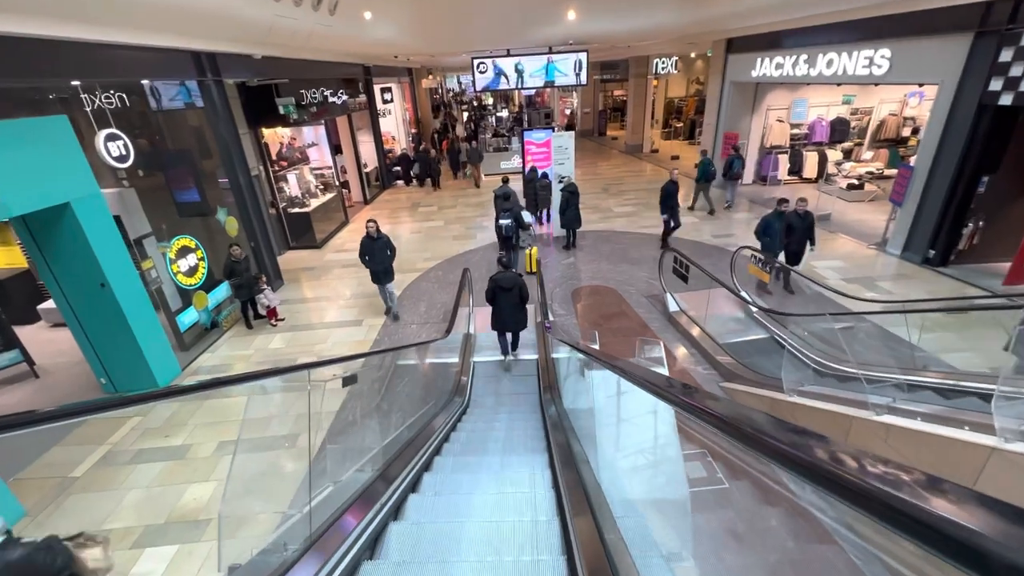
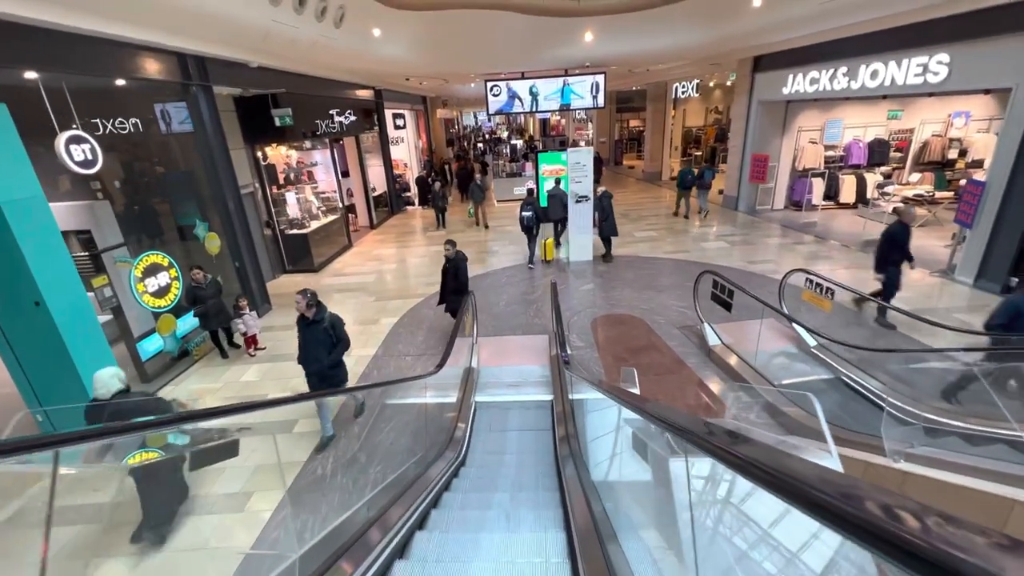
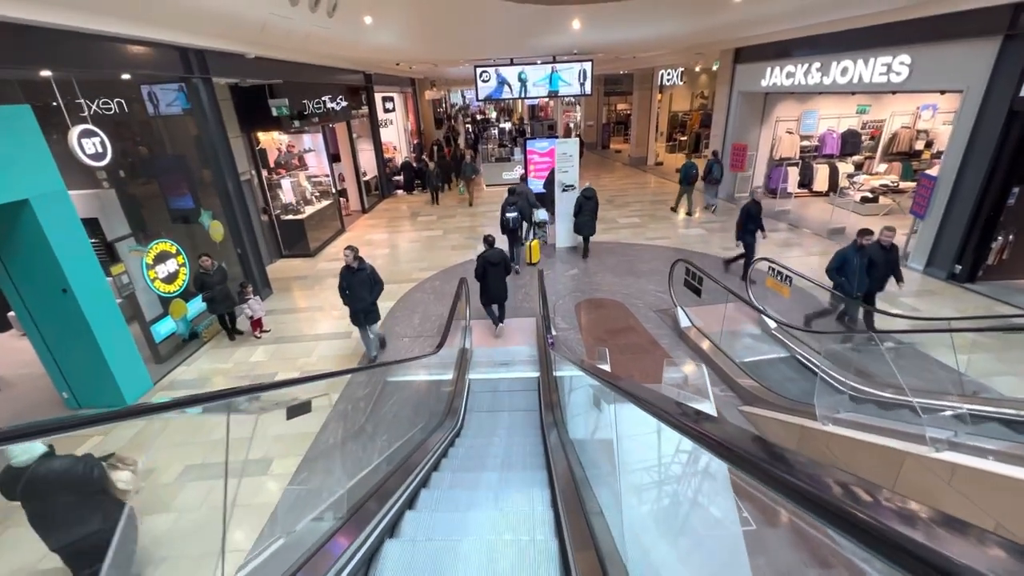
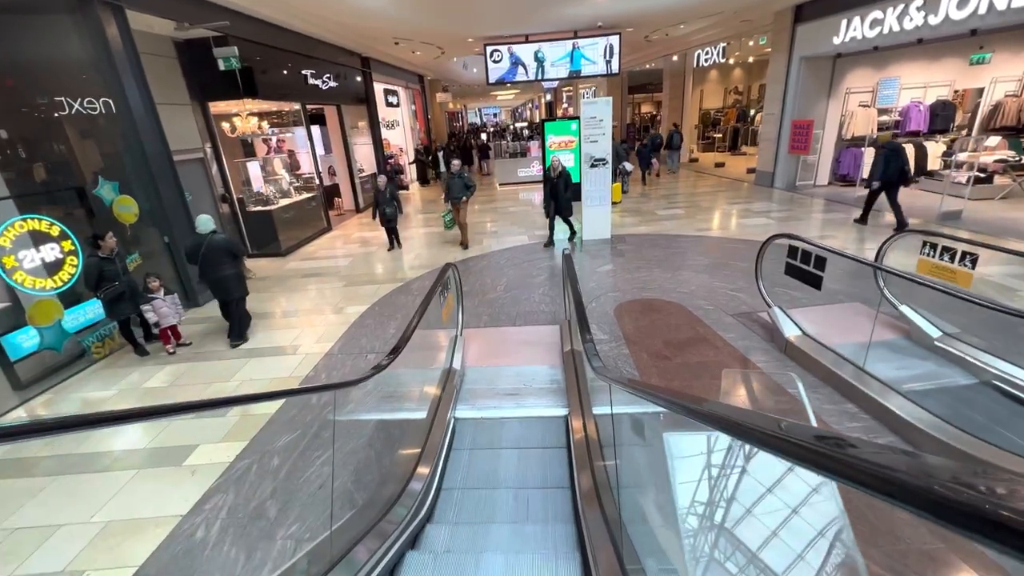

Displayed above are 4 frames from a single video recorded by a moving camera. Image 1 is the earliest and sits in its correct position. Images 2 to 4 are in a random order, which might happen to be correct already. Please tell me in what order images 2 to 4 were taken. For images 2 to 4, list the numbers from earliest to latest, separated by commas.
3, 2, 4
